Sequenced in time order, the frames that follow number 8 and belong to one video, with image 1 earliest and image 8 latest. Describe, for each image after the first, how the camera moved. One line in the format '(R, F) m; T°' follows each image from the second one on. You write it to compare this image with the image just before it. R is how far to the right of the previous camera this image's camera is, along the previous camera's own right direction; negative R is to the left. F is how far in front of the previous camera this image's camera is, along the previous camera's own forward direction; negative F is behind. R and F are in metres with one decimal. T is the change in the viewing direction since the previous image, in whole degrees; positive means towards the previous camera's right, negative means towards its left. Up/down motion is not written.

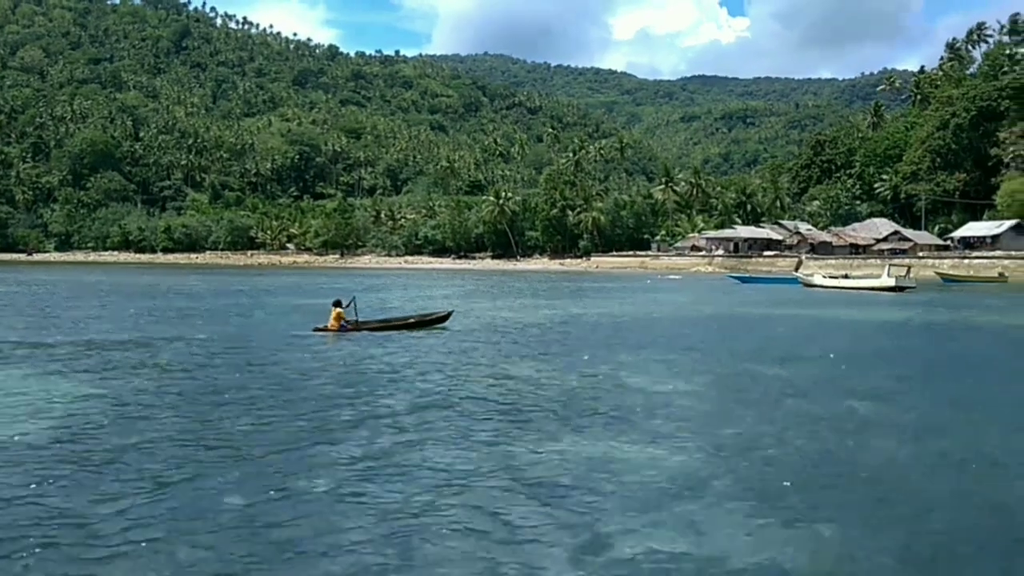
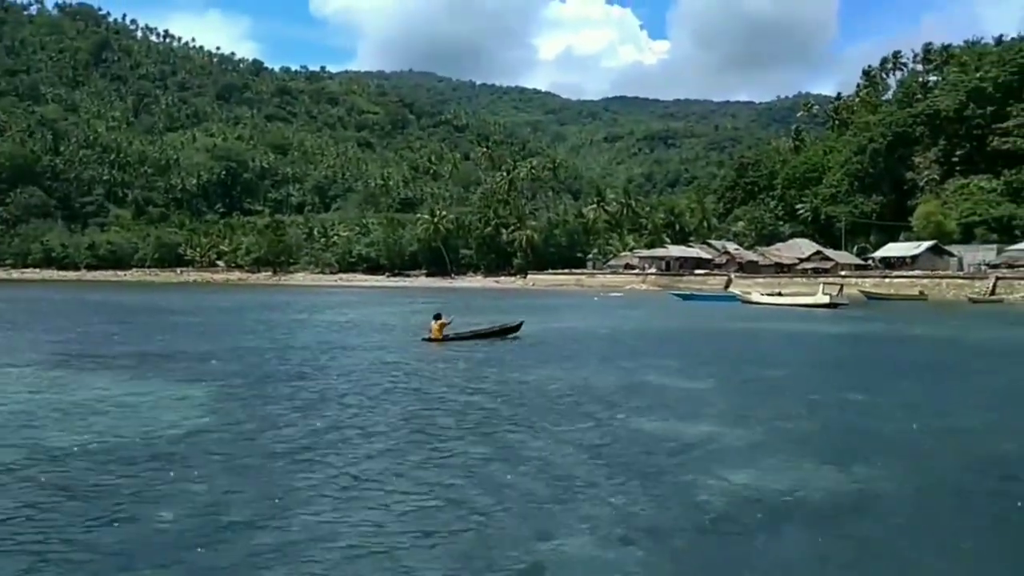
(-1.7, -0.2) m; +5°
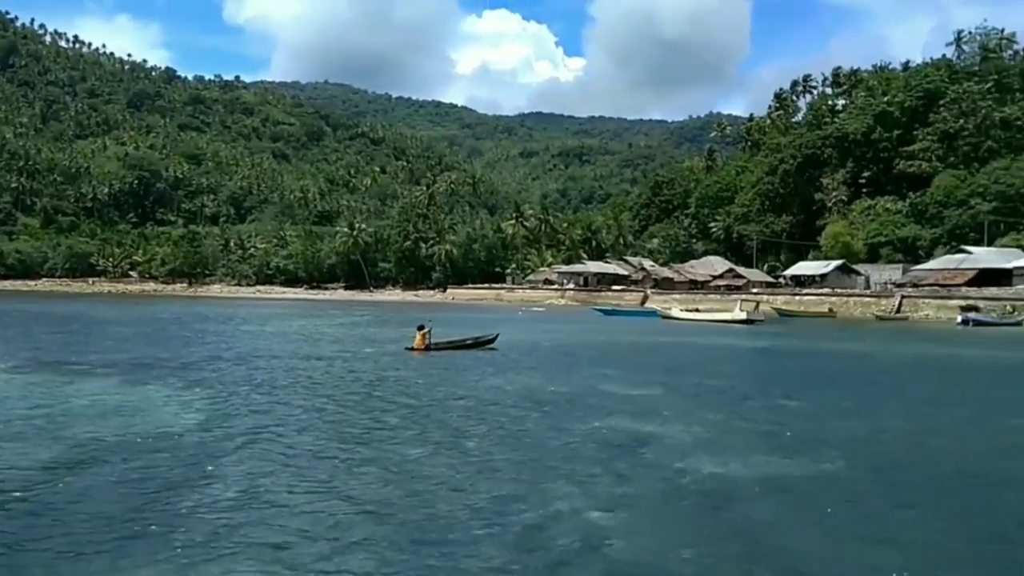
(-0.2, -0.3) m; +5°
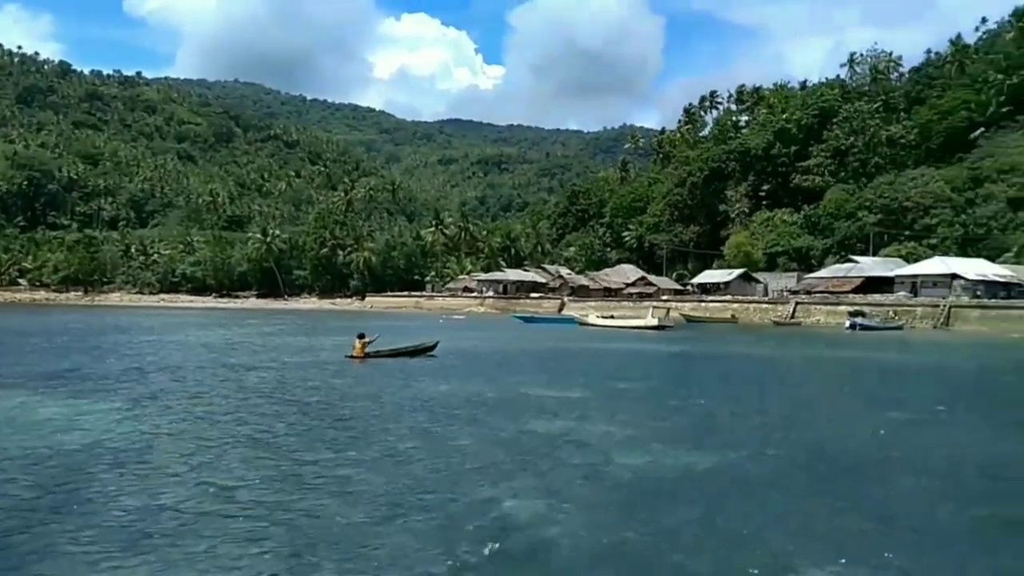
(-3.6, +0.4) m; +7°
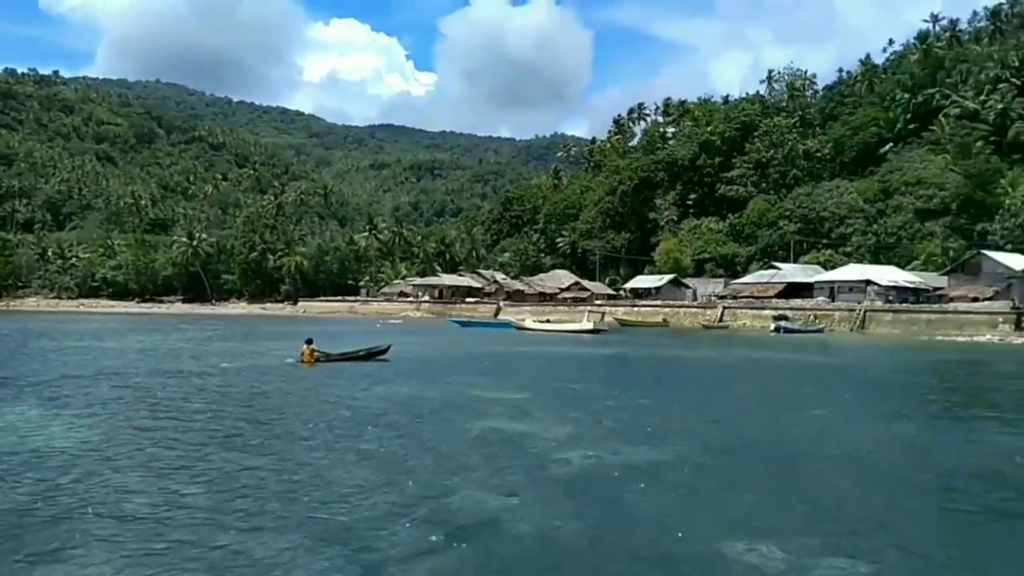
(-2.5, -0.4) m; +5°
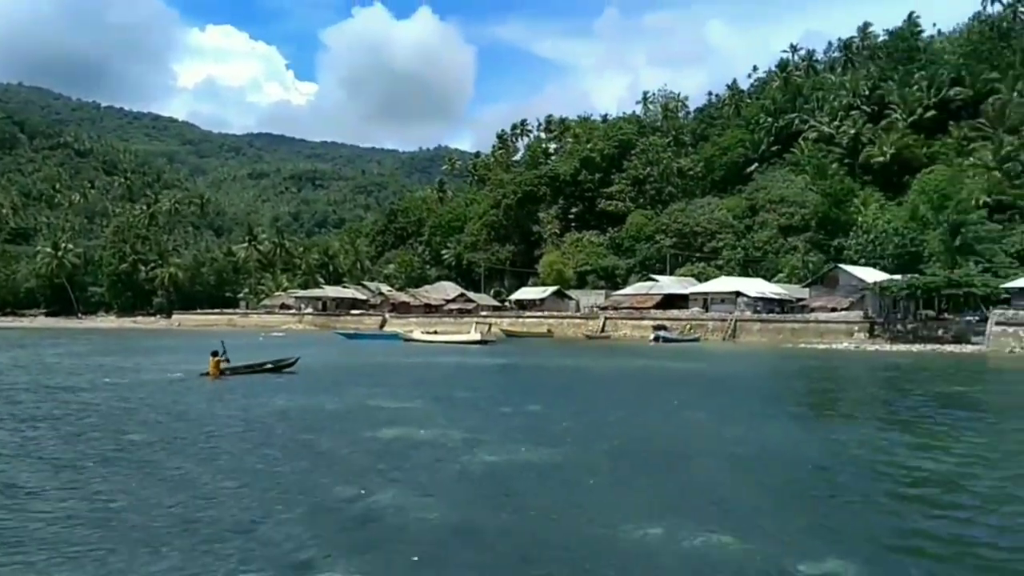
(-1.5, -0.4) m; +7°
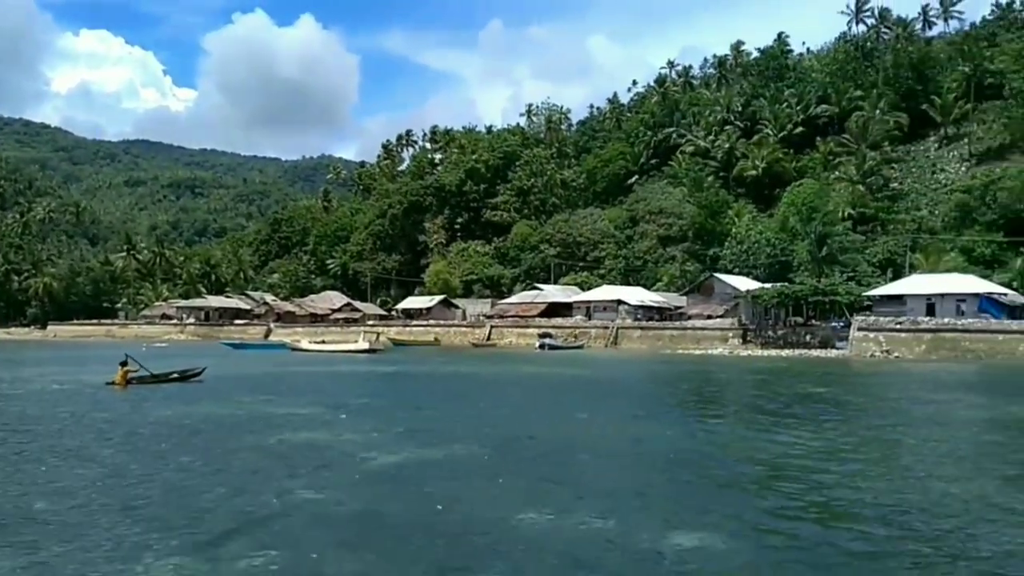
(-0.3, -1.0) m; +7°
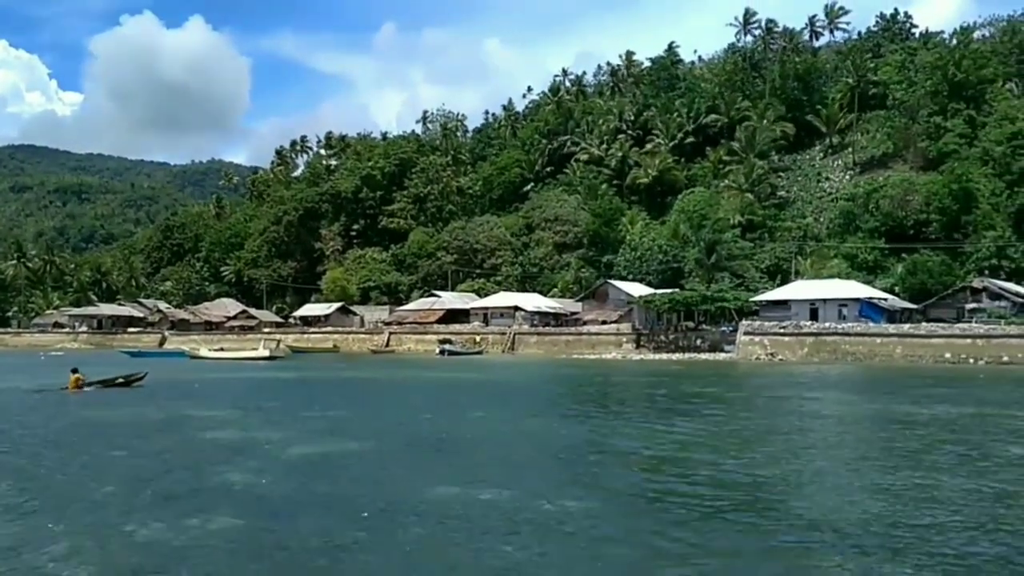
(-0.2, -1.5) m; +6°
